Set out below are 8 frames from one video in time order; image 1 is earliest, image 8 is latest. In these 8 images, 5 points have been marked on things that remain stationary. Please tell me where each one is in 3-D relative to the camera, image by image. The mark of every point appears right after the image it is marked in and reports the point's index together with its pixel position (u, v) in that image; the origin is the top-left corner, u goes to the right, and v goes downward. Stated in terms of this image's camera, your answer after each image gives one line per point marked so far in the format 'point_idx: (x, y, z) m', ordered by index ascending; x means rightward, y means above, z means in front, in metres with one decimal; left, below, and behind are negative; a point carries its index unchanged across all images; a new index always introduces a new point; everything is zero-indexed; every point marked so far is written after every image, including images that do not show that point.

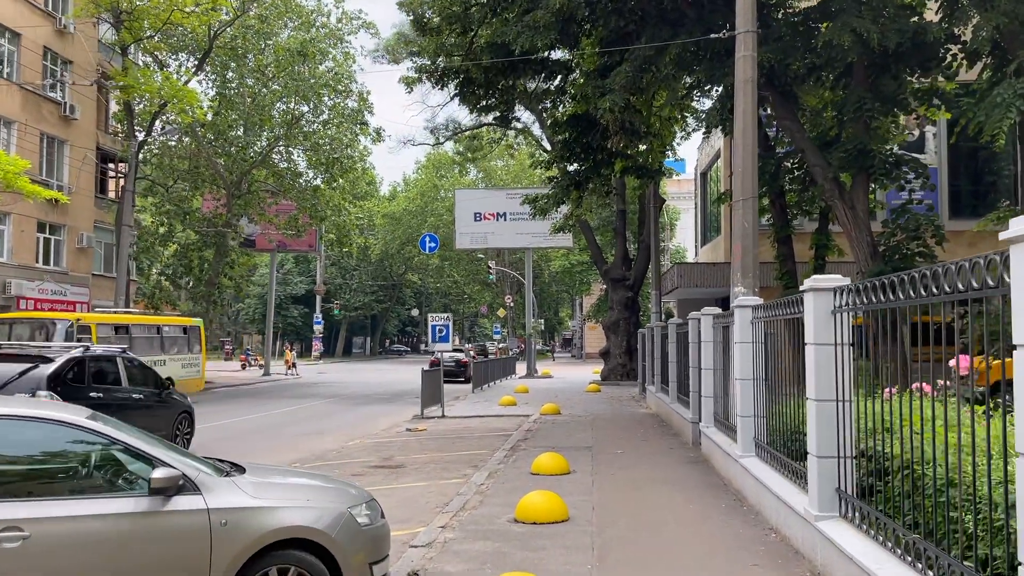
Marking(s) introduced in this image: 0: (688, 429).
0: (+2.5, -2.0, +11.5) m
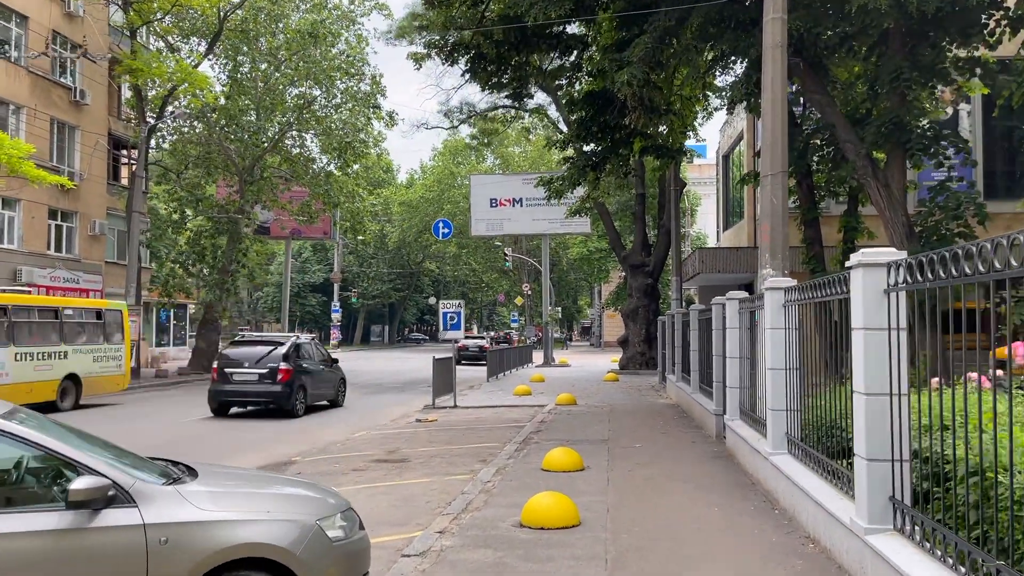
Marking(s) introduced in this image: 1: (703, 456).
0: (+2.7, -1.8, +10.8) m
1: (+2.2, -1.9, +9.1) m
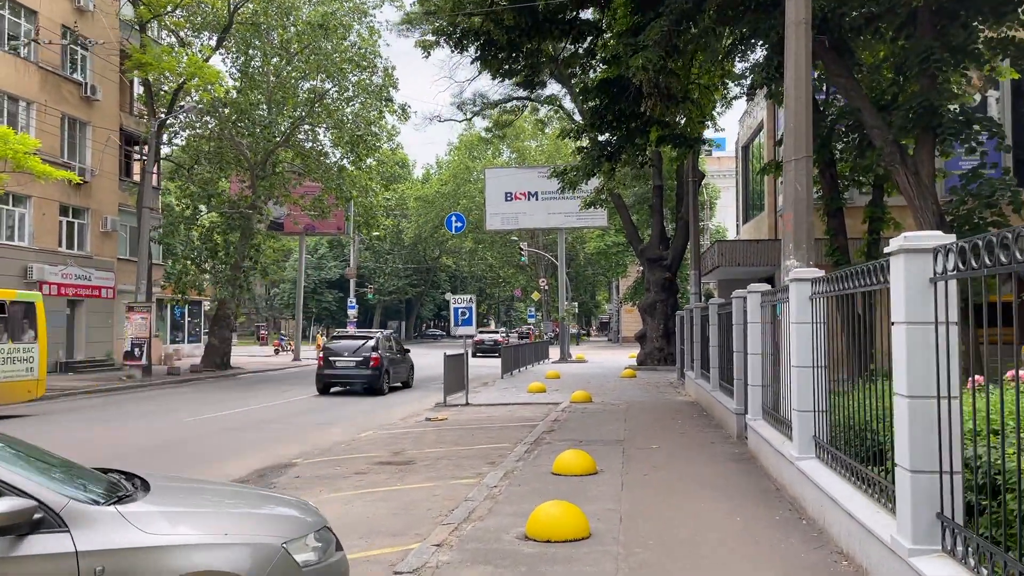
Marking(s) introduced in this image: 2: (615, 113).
0: (+2.8, -1.7, +10.3) m
1: (+2.3, -1.8, +8.6) m
2: (+2.0, +3.4, +15.8) m
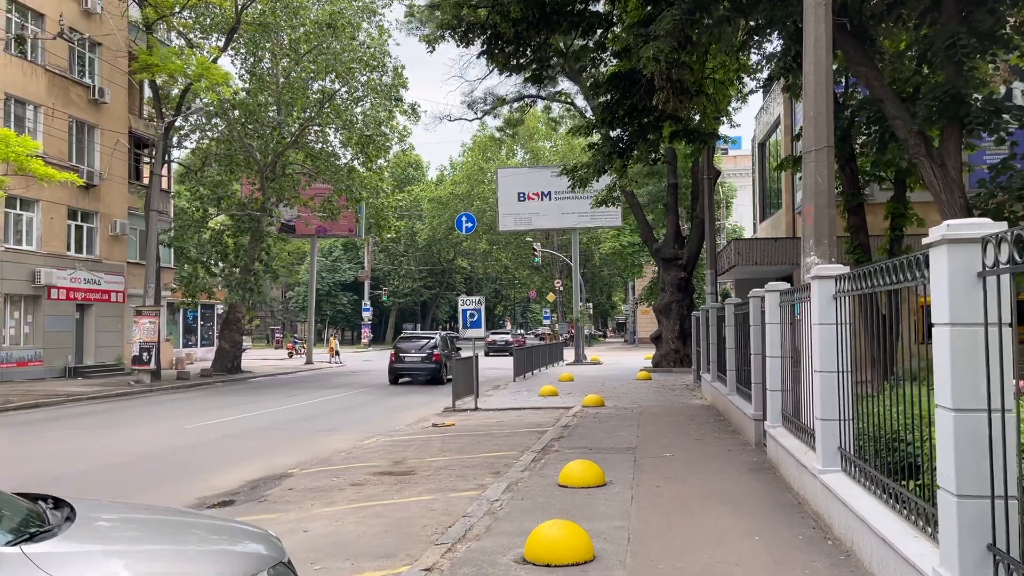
0: (+2.9, -1.7, +9.8) m
1: (+2.3, -1.8, +8.1) m
2: (+2.2, +3.4, +15.3) m
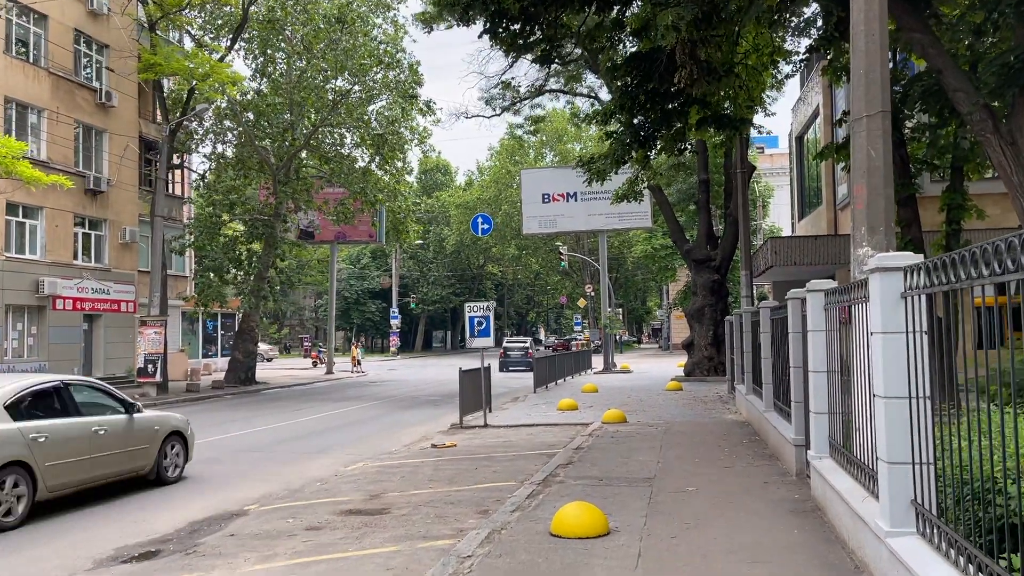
0: (+2.8, -1.7, +8.2) m
1: (+2.2, -1.8, +6.6) m
2: (+2.3, +3.3, +13.8) m
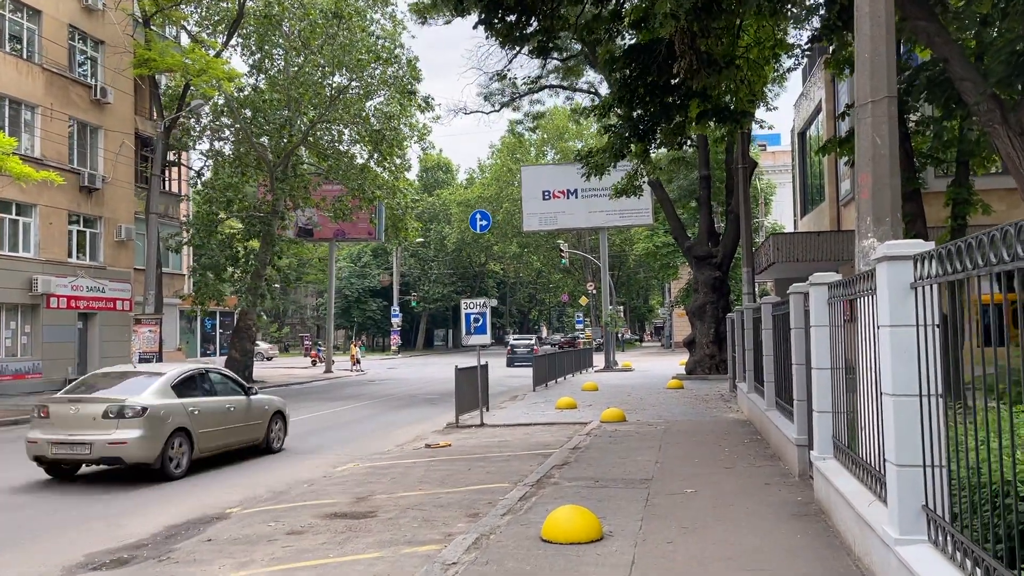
0: (+2.8, -1.6, +7.9) m
1: (+2.1, -1.8, +6.3) m
2: (+2.3, +3.4, +13.5) m
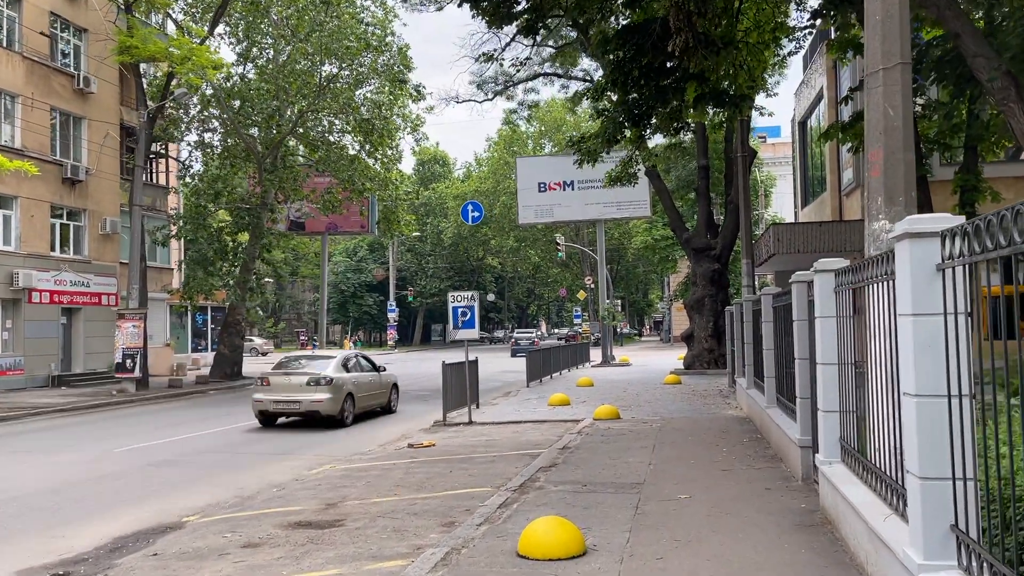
0: (+2.6, -1.5, +7.4) m
1: (+1.9, -1.7, +5.7) m
2: (+2.1, +3.5, +12.9) m
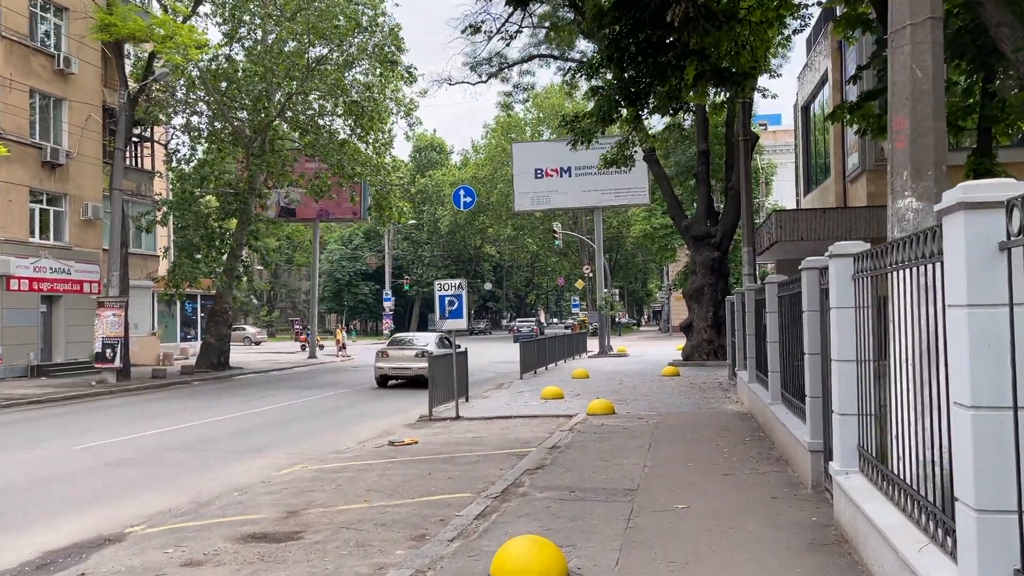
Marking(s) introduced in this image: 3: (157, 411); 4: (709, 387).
0: (+2.4, -1.4, +6.7) m
1: (+1.8, -1.6, +5.1) m
2: (+1.9, +3.7, +12.2) m
3: (-7.3, -2.5, +16.6) m
4: (+3.9, -2.0, +15.9) m
